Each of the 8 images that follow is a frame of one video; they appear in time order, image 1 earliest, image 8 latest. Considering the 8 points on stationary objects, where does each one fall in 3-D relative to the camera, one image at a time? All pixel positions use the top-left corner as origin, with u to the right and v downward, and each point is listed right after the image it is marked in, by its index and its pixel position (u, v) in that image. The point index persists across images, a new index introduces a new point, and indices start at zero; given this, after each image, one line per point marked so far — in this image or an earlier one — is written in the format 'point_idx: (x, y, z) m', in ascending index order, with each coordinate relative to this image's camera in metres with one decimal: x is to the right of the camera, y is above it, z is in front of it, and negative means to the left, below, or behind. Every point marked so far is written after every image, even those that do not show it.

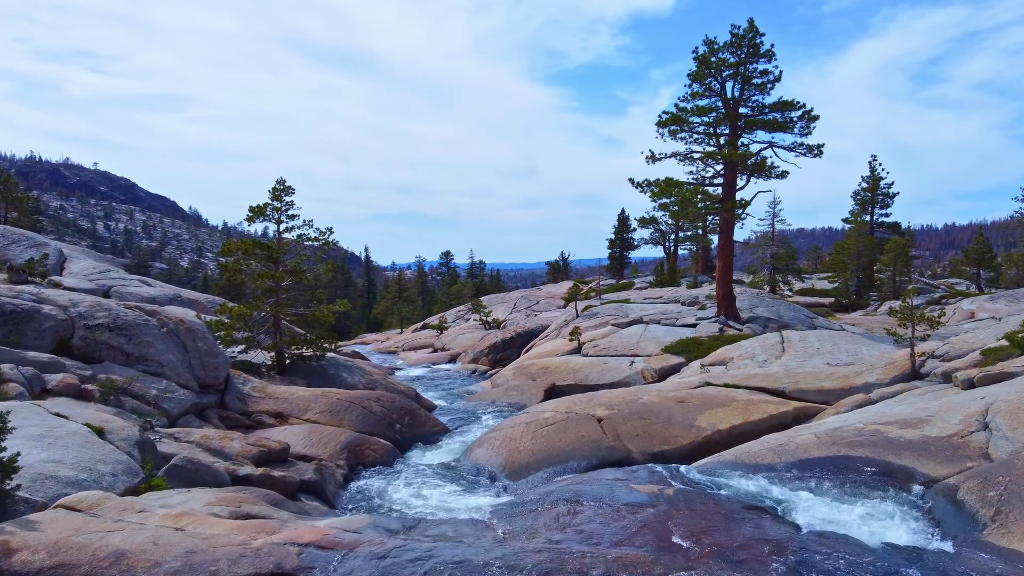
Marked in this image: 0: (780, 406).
0: (+4.2, -1.8, +13.0) m
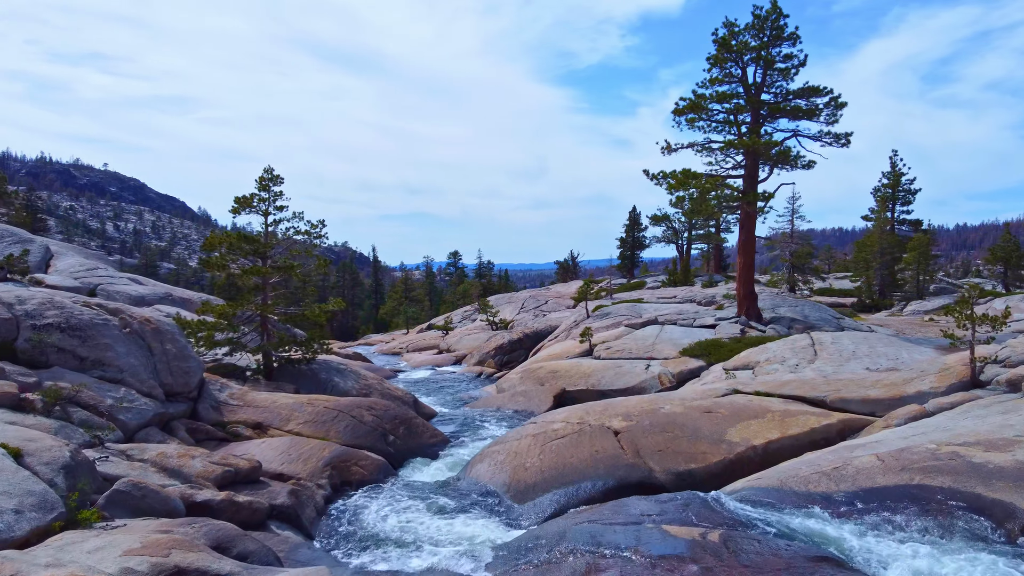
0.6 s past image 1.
0: (+4.3, -1.8, +11.5) m
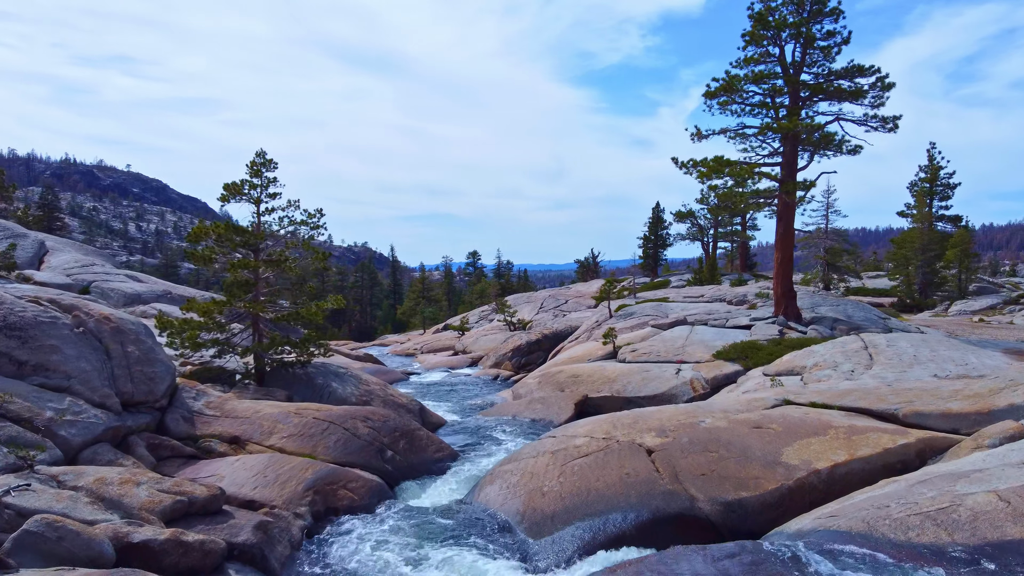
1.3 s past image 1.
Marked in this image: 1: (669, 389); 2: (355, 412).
0: (+4.4, -1.7, +9.6) m
1: (+3.3, -2.2, +17.6) m
2: (-2.4, -1.9, +12.8) m
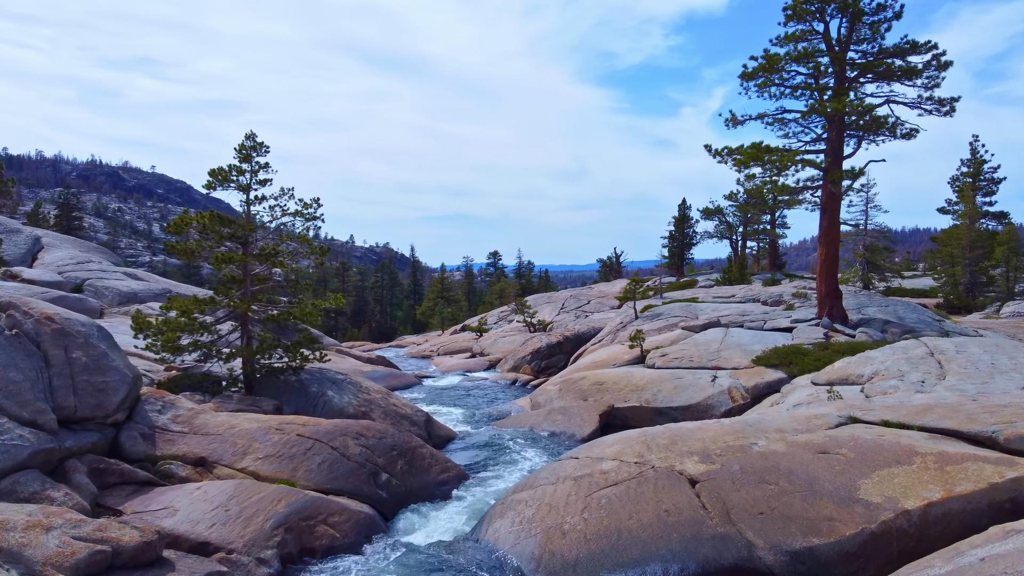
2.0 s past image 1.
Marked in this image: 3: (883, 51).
0: (+4.6, -1.7, +7.7) m
1: (+3.7, -2.1, +15.8) m
2: (-2.2, -1.9, +11.1) m
3: (+8.9, +5.7, +19.9) m
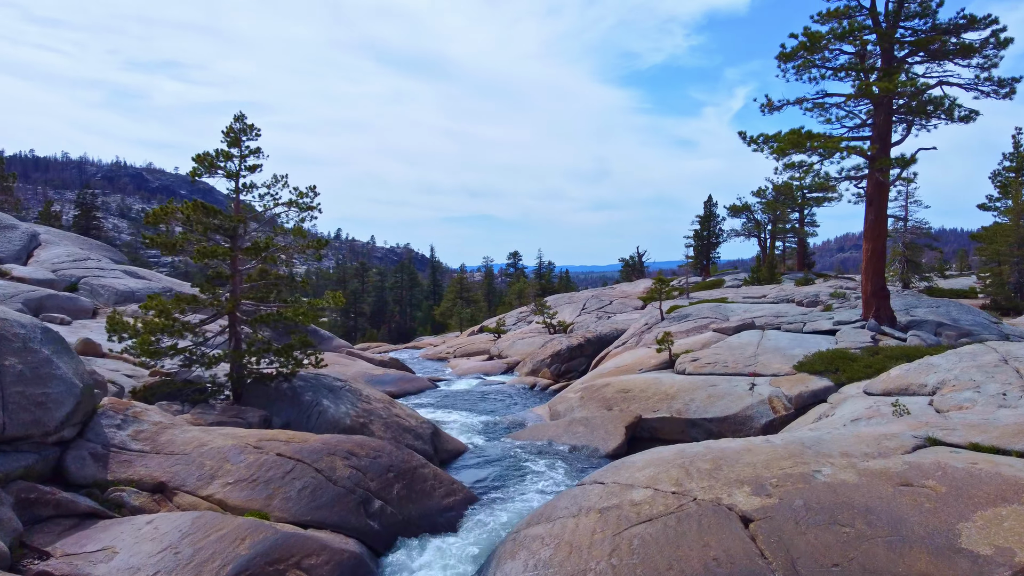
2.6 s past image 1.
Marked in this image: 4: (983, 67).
0: (+4.7, -1.6, +6.1) m
1: (+3.9, -2.1, +14.2) m
2: (-2.0, -1.8, +9.6) m
3: (+9.3, +5.7, +18.2) m
4: (+10.4, +4.9, +18.3) m
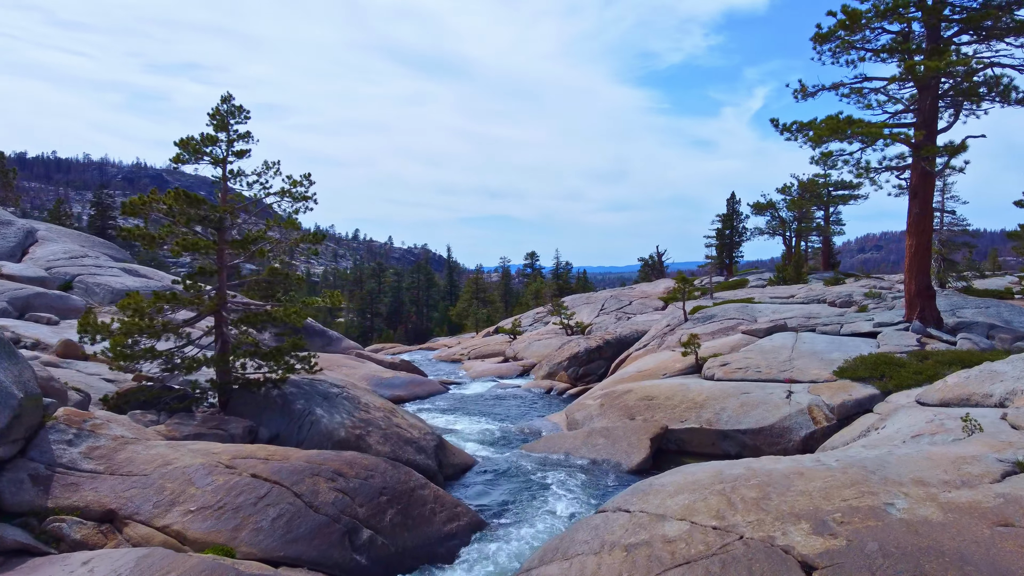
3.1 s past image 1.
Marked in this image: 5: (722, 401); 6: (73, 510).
0: (+4.7, -1.6, +4.8) m
1: (+4.2, -2.1, +12.9) m
2: (-1.9, -1.8, +8.4) m
3: (+9.6, +5.7, +16.7) m
4: (+10.7, +4.9, +16.8) m
5: (+3.5, -1.9, +13.9) m
6: (-3.6, -1.8, +6.9) m
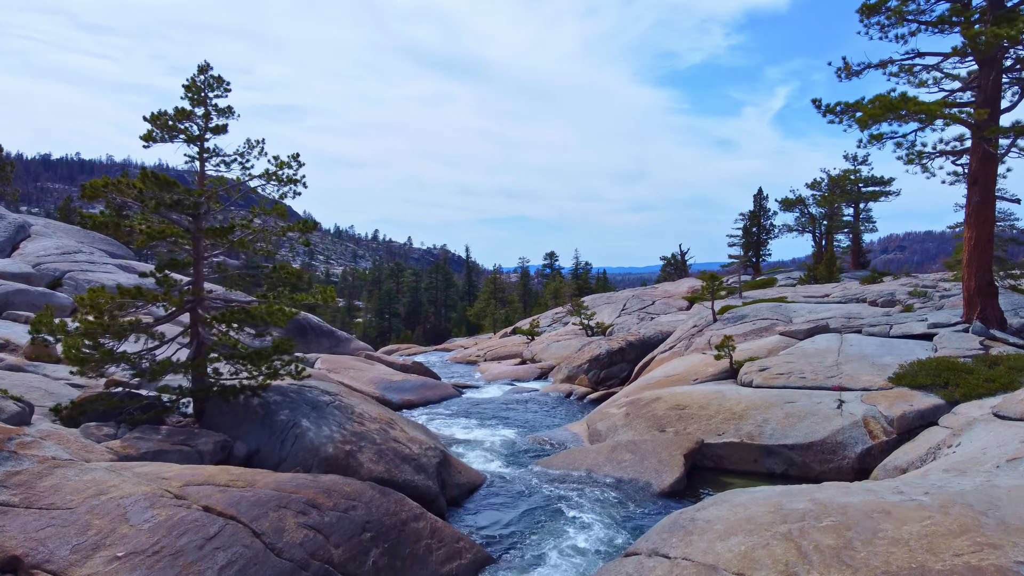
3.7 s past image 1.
0: (+4.7, -1.5, +3.2) m
1: (+4.4, -2.0, +11.3) m
2: (-1.8, -1.7, +7.0) m
3: (+9.9, +5.8, +15.0) m
4: (+11.0, +5.0, +15.1) m
5: (+3.7, -1.8, +12.4) m
6: (-3.6, -1.8, +5.5) m
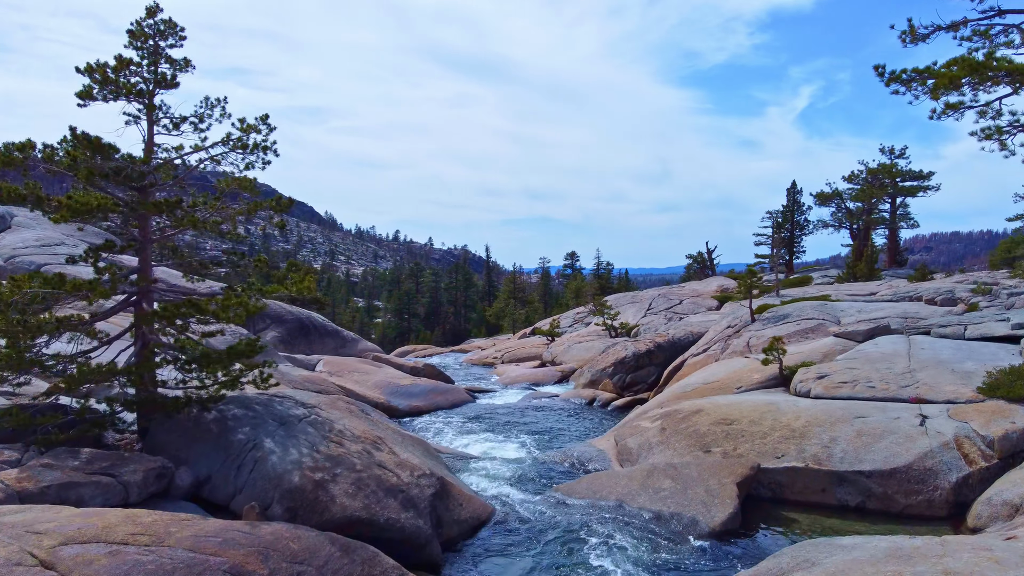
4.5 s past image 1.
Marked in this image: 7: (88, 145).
0: (+4.7, -1.4, +1.0) m
1: (+4.5, -1.9, +9.1) m
2: (-1.8, -1.6, +5.0) m
3: (+10.2, +5.9, +12.8) m
4: (+11.2, +5.1, +12.8) m
5: (+3.9, -1.7, +10.2) m
6: (-3.6, -1.6, +3.6) m
7: (-4.5, +1.5, +8.4) m
